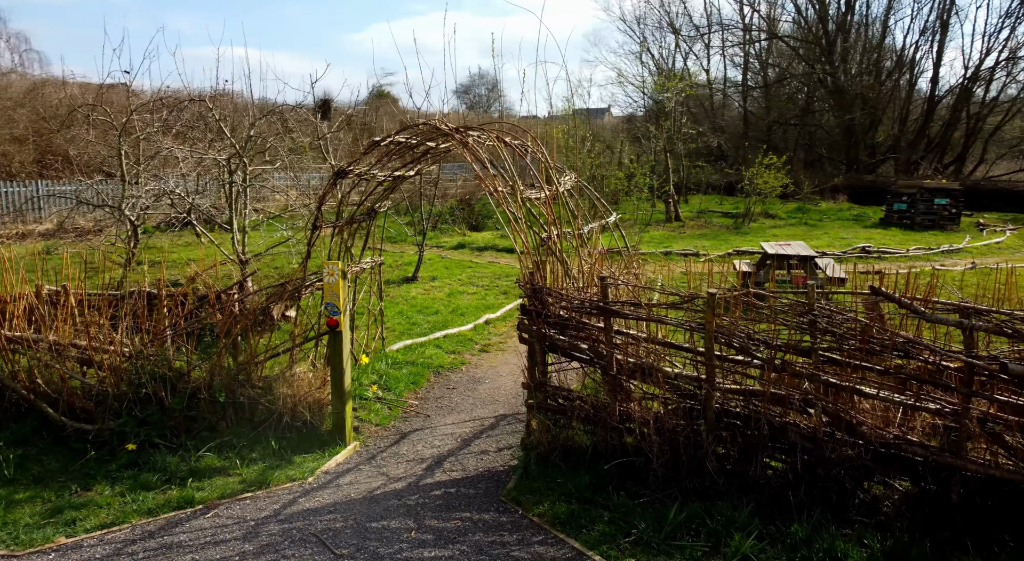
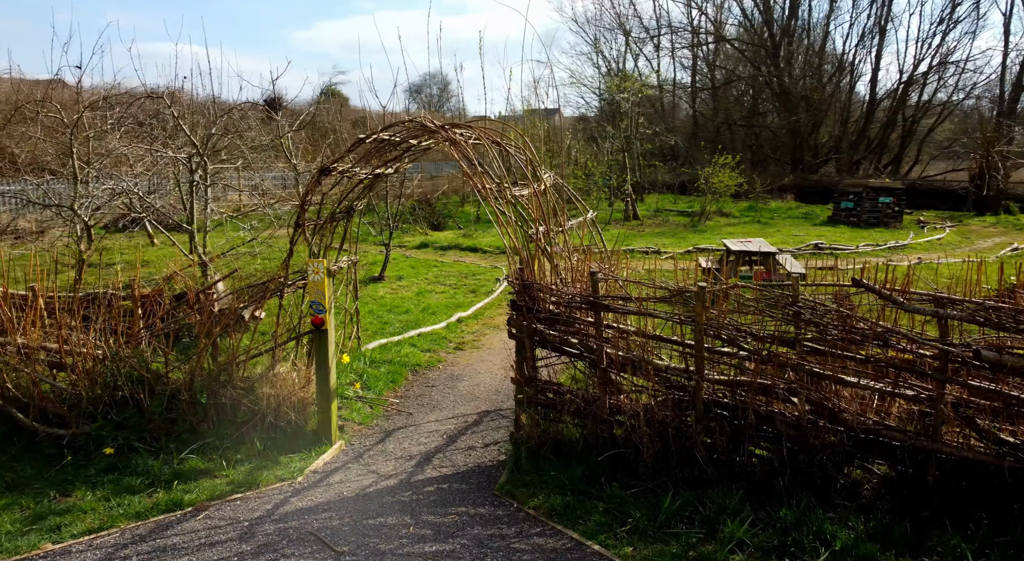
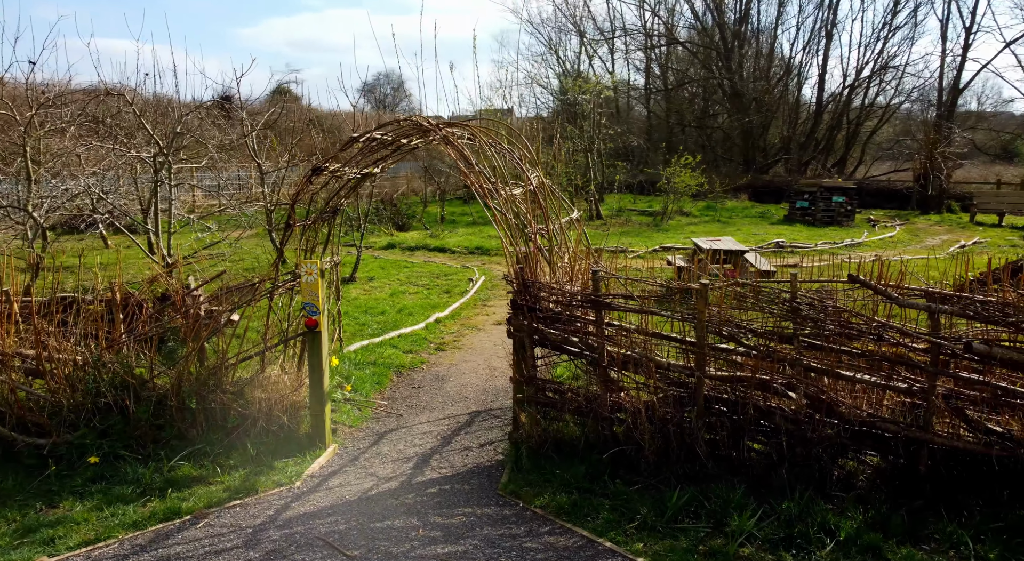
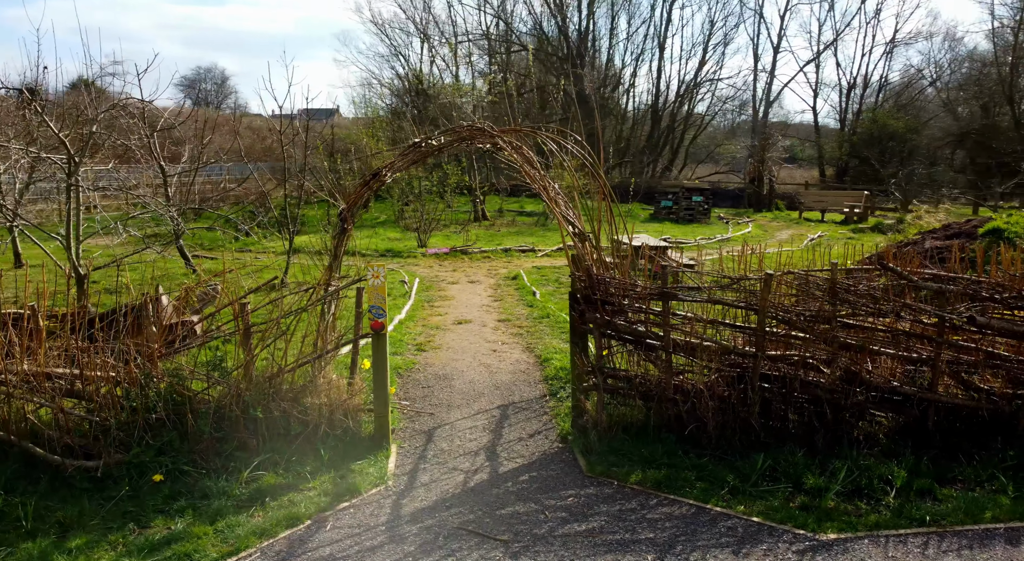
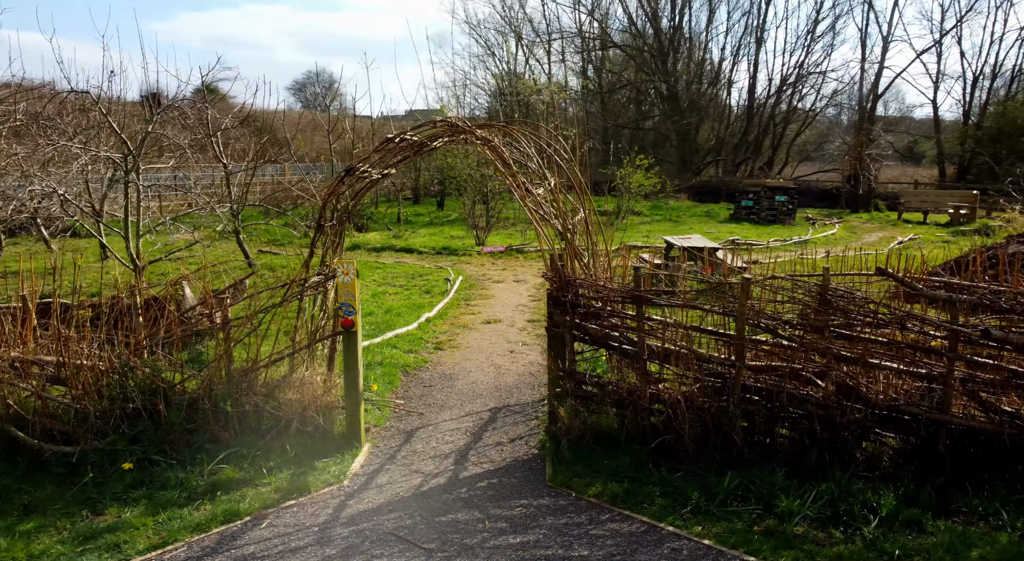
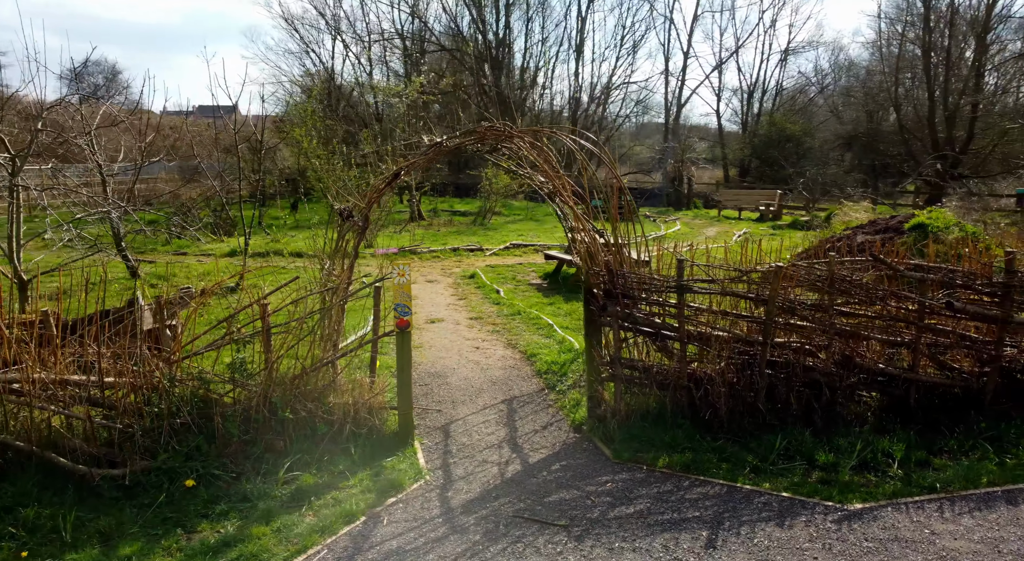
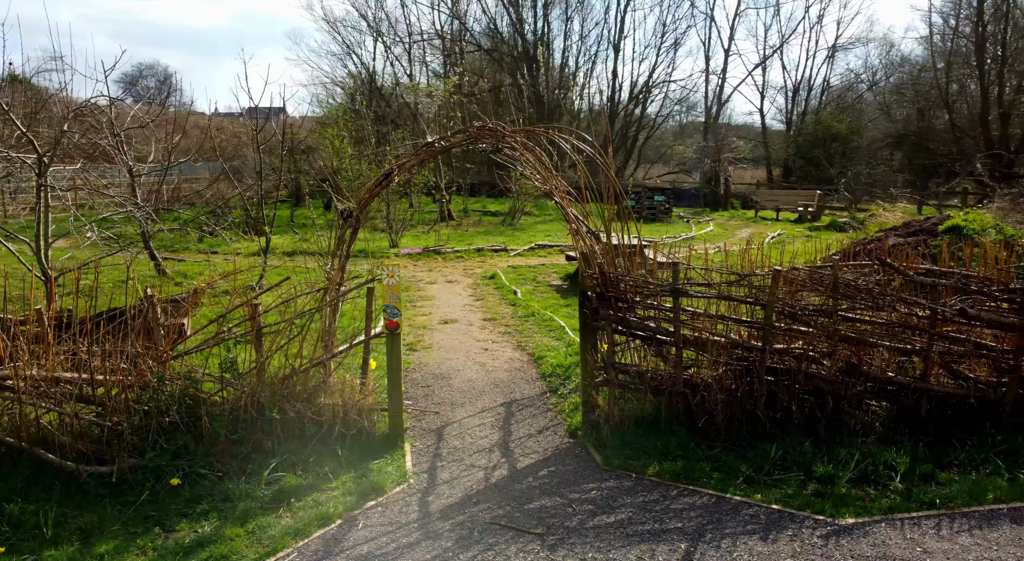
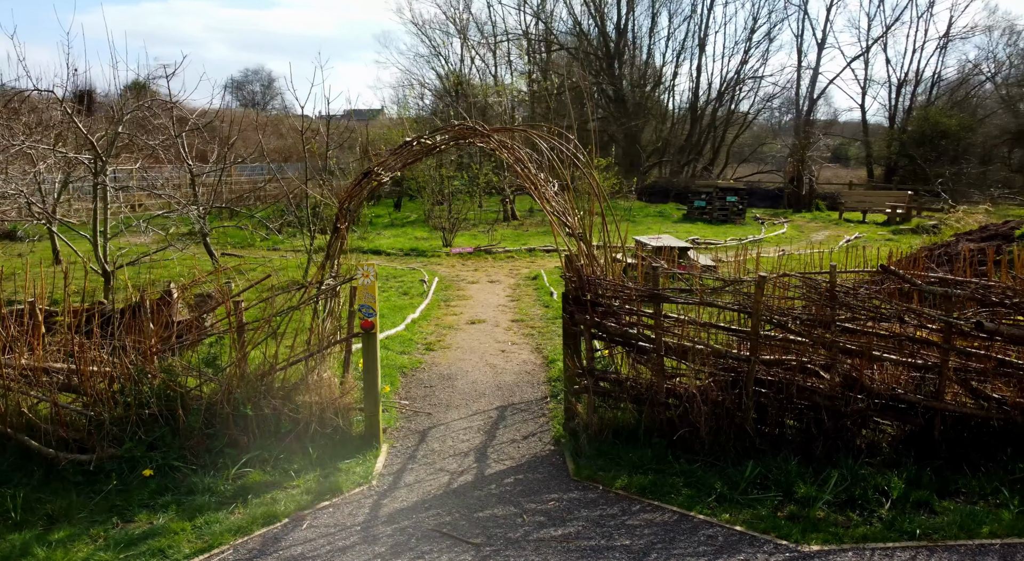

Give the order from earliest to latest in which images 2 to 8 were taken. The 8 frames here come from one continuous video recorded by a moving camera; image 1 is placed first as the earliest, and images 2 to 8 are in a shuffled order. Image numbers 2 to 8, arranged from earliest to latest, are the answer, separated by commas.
2, 3, 5, 8, 4, 7, 6
